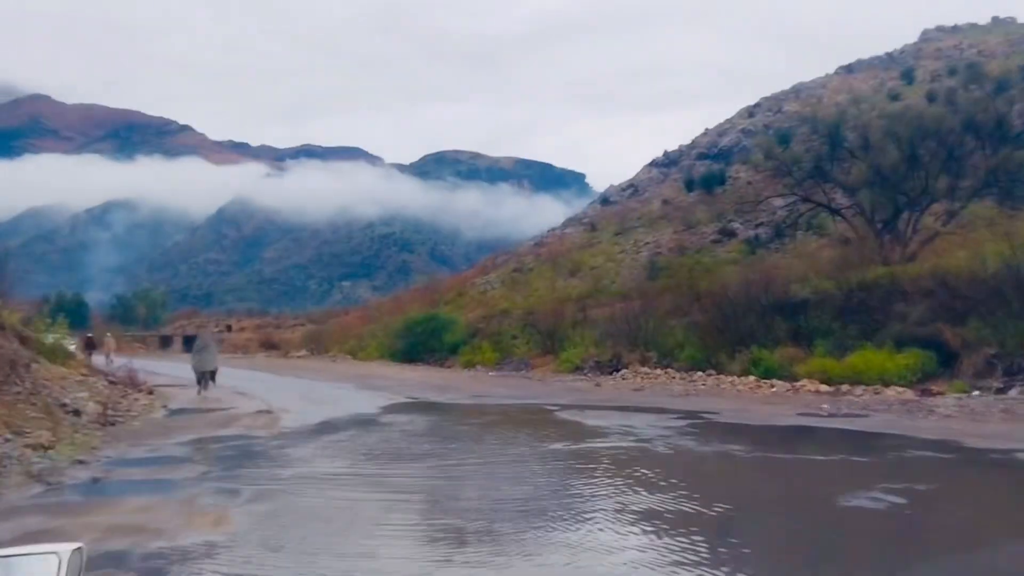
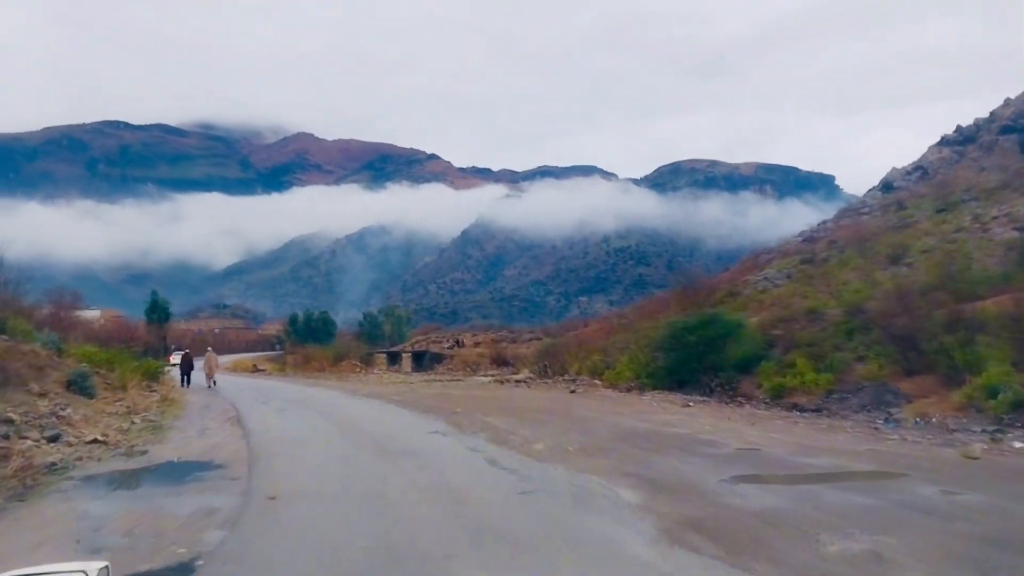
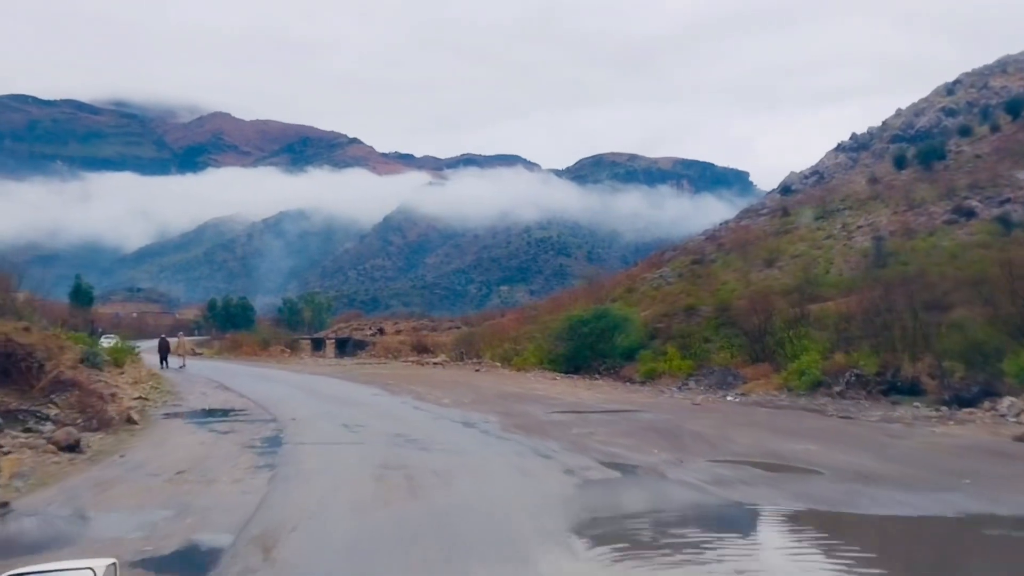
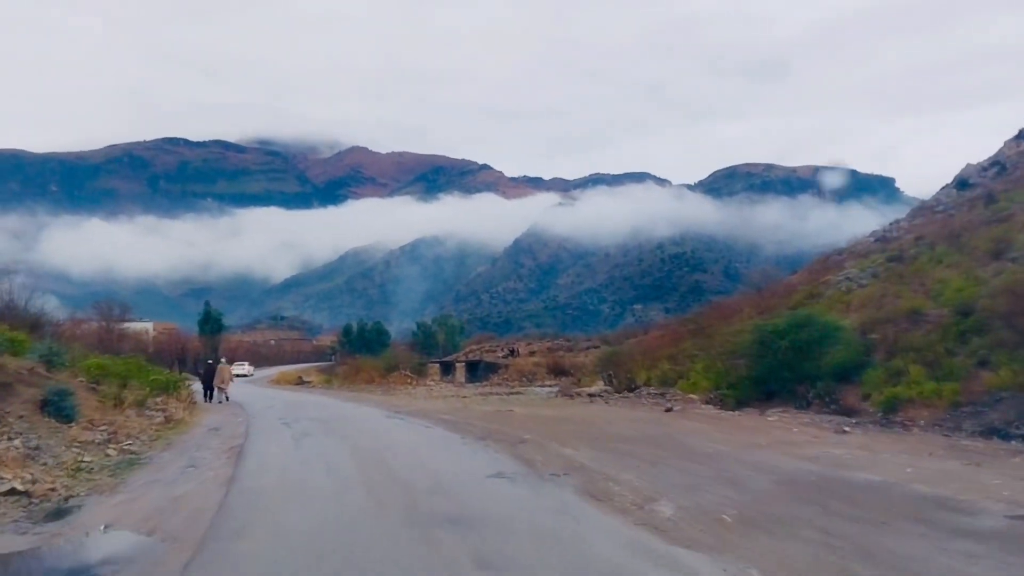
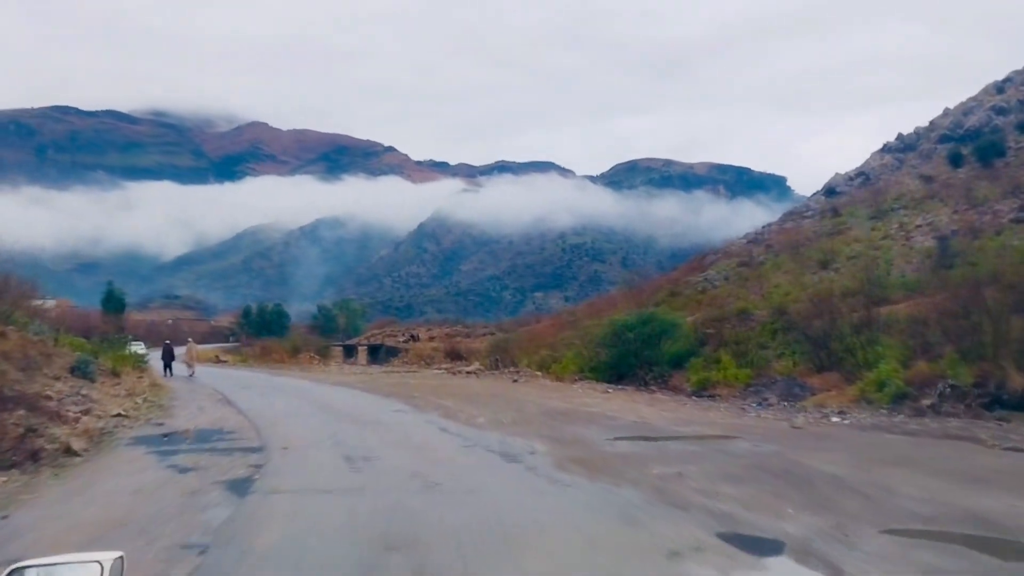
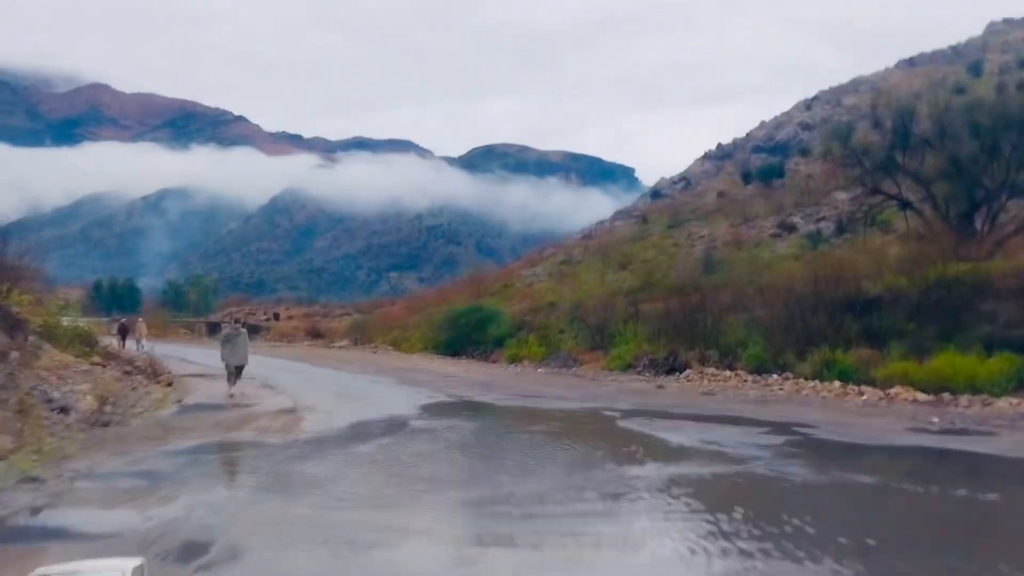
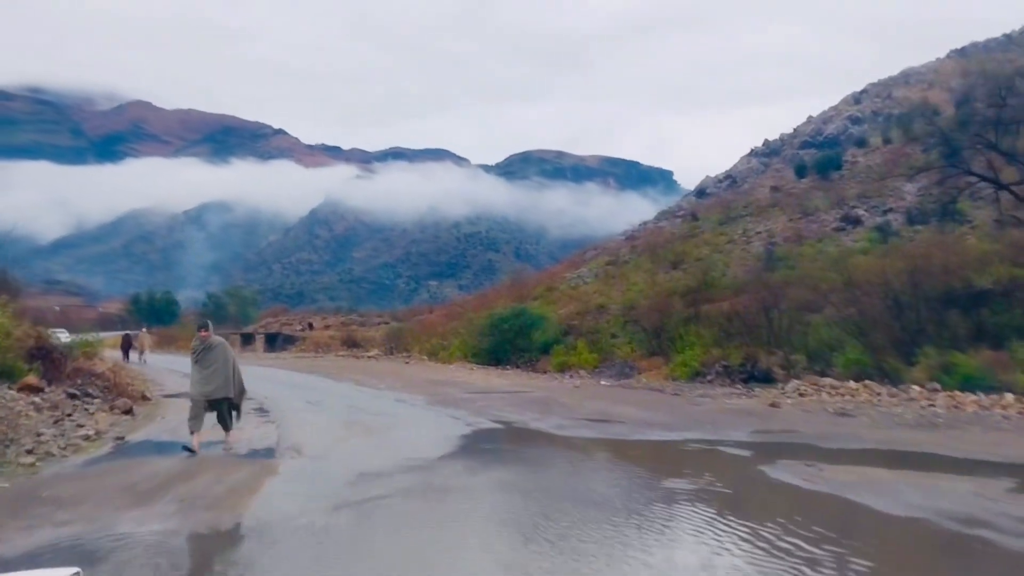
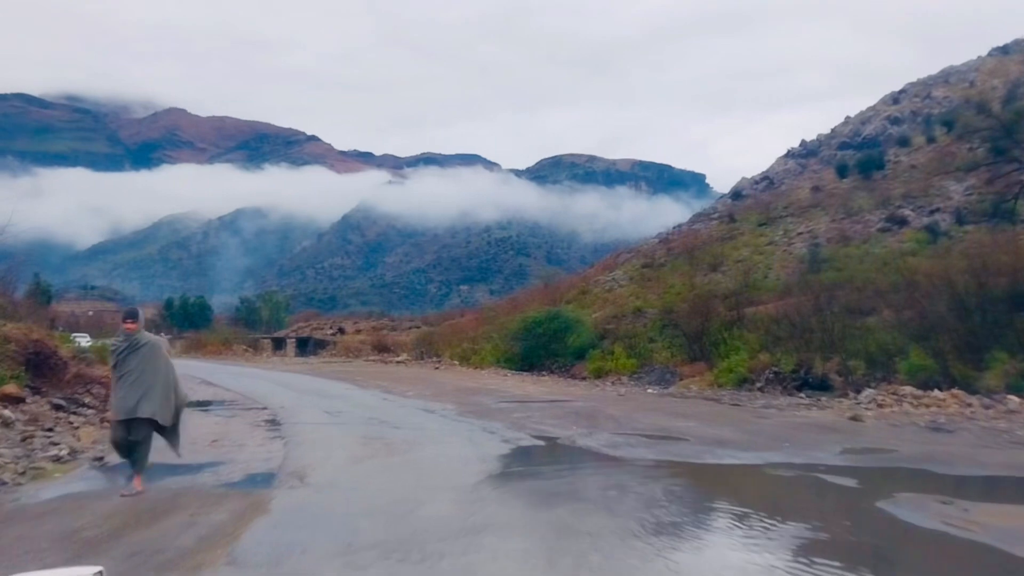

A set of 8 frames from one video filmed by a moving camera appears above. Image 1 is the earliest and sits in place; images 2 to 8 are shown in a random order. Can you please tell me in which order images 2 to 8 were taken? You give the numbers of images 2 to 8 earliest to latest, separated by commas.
6, 7, 8, 3, 5, 2, 4
